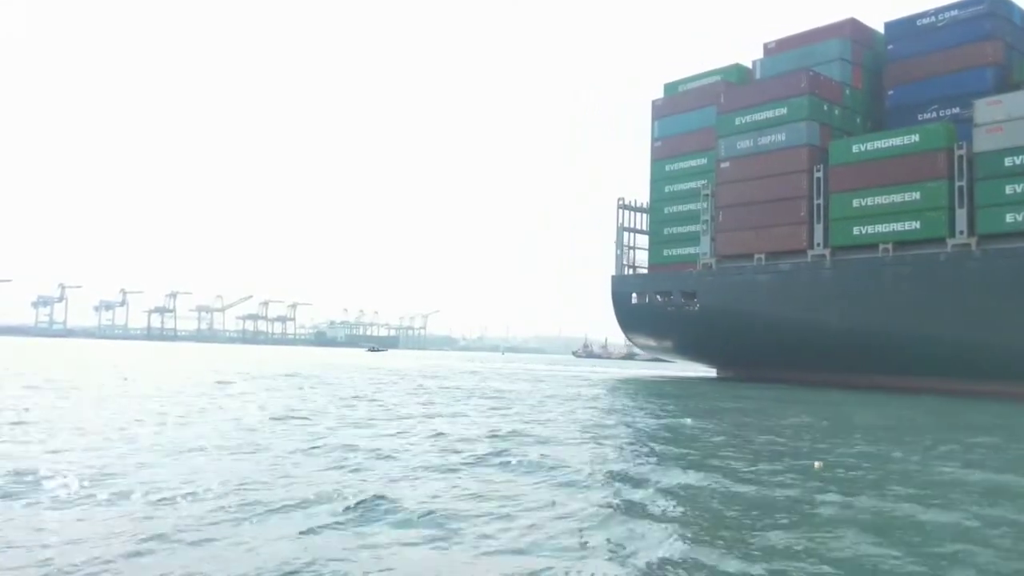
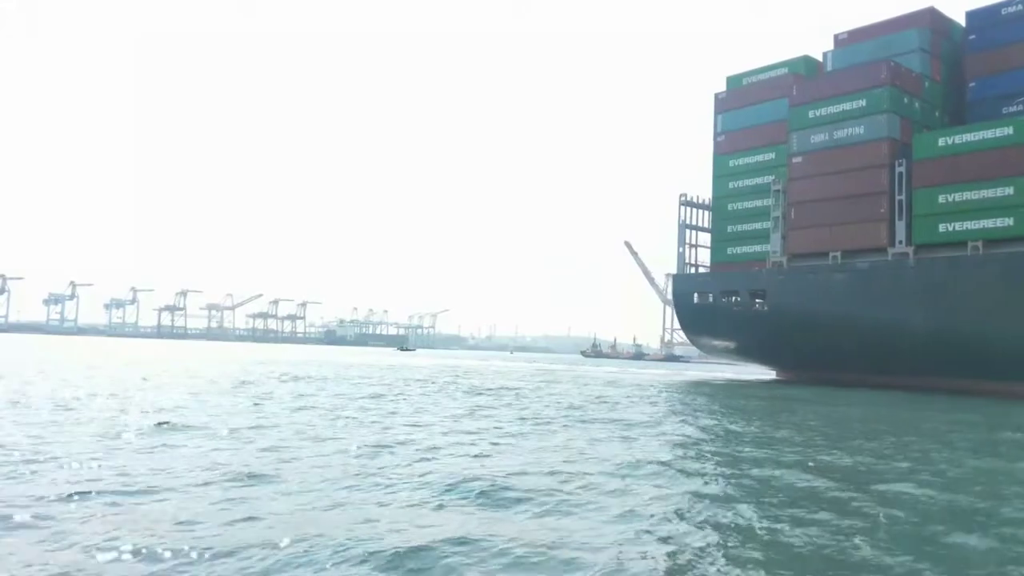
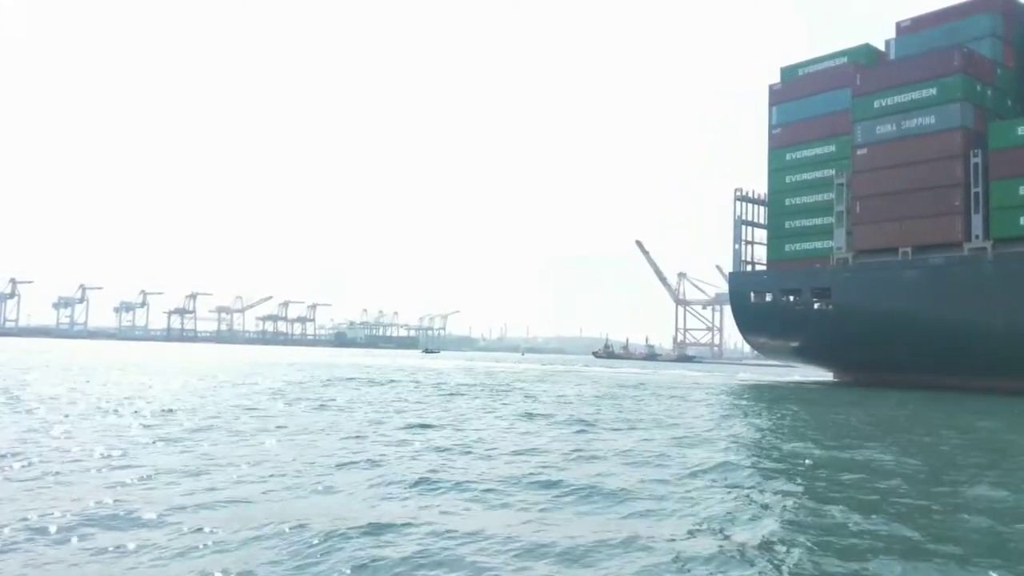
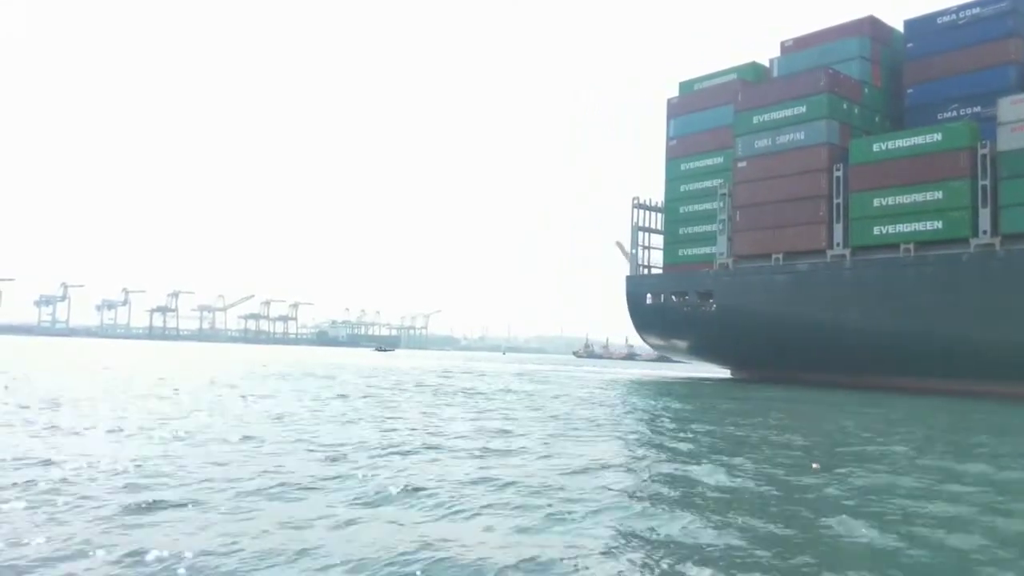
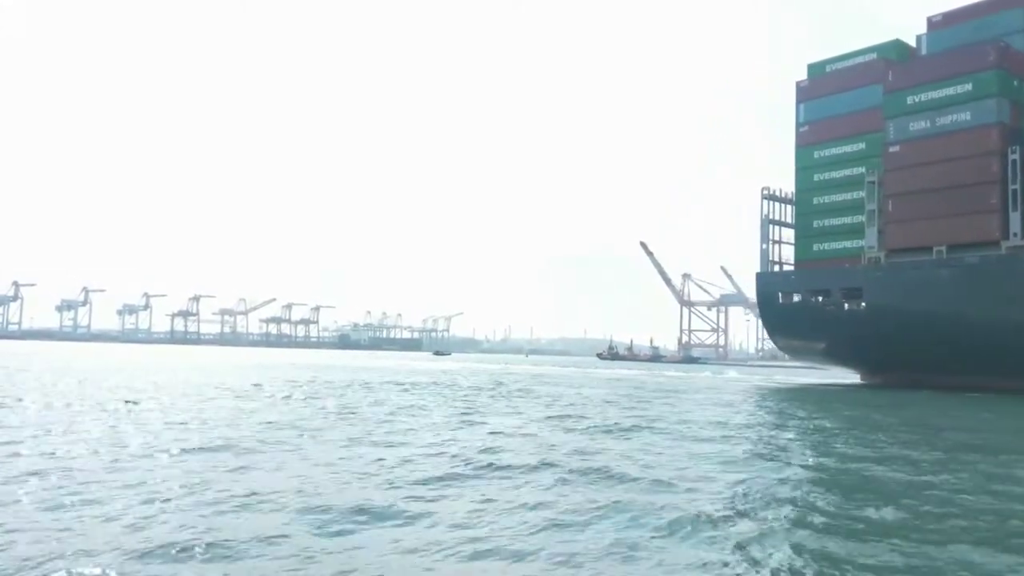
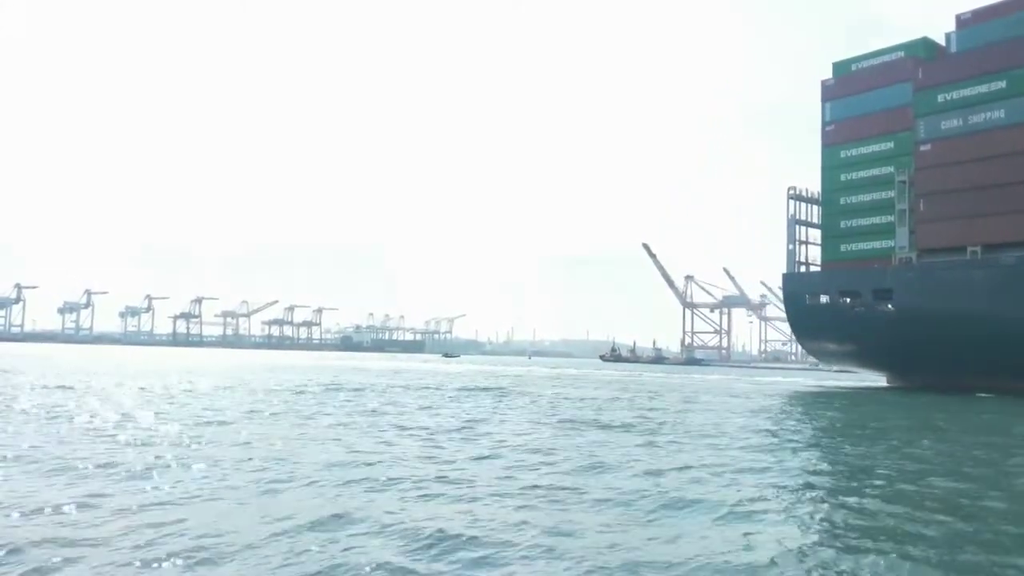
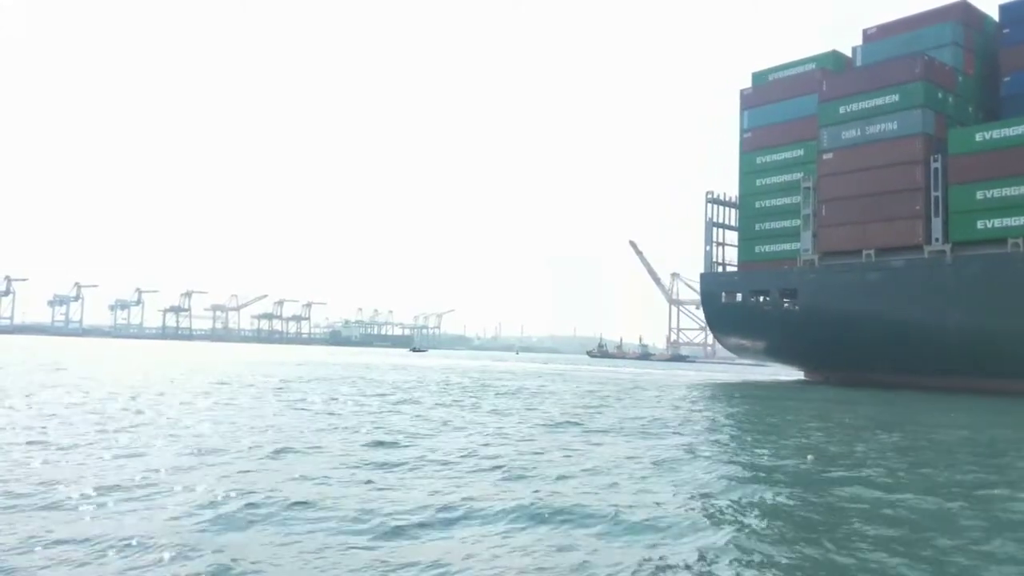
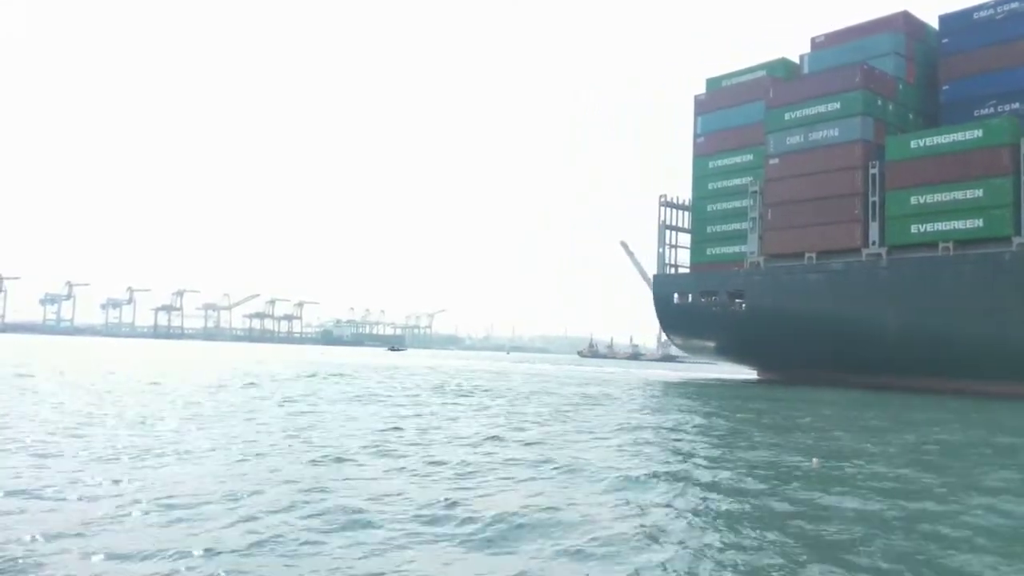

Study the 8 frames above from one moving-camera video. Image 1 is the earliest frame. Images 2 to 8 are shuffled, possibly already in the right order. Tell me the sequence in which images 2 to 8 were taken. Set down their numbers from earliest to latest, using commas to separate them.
4, 8, 2, 7, 3, 5, 6
